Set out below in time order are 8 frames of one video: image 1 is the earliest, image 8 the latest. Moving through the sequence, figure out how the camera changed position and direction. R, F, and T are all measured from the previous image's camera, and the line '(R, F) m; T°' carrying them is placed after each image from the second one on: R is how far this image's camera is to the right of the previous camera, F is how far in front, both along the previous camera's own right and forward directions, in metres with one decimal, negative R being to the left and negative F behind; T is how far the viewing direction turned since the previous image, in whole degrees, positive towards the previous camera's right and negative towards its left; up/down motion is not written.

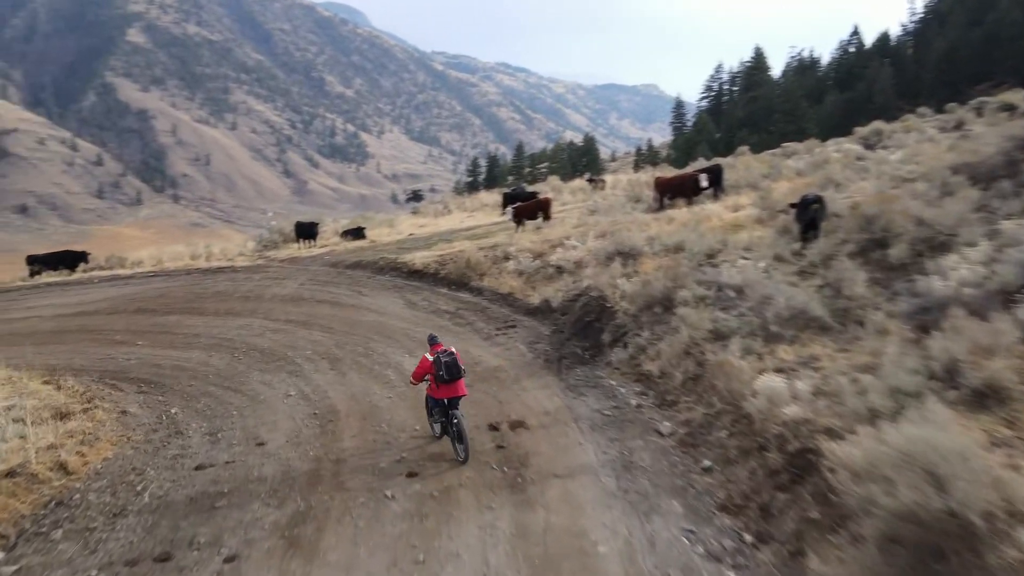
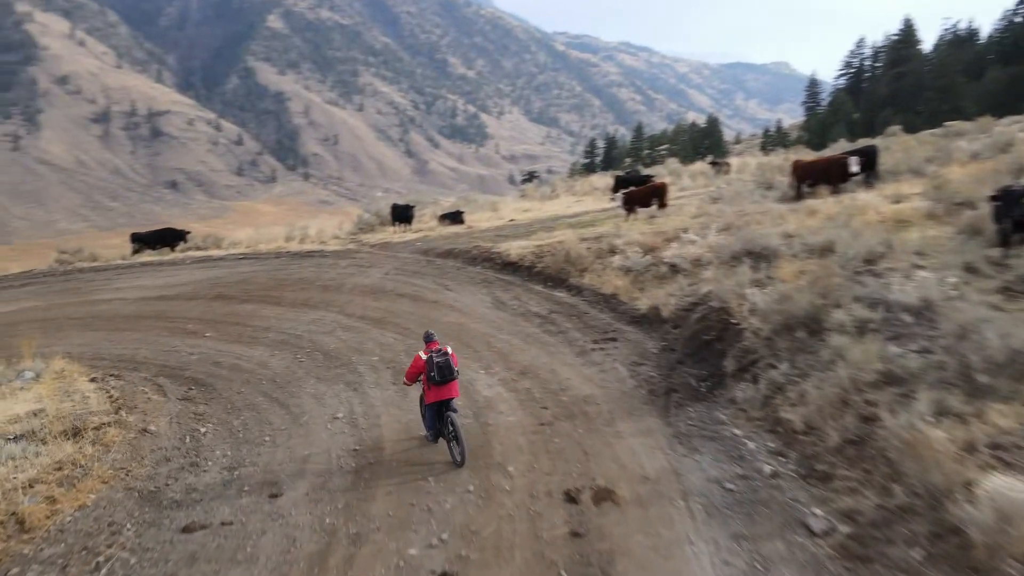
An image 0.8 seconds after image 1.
(+0.2, +2.2) m; -9°
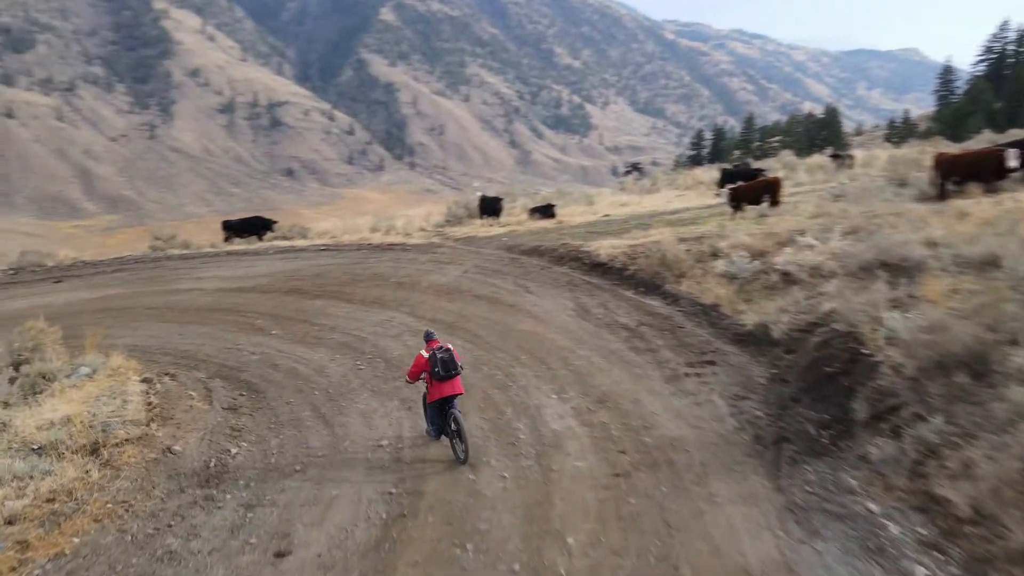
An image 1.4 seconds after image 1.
(+0.2, +1.5) m; -8°
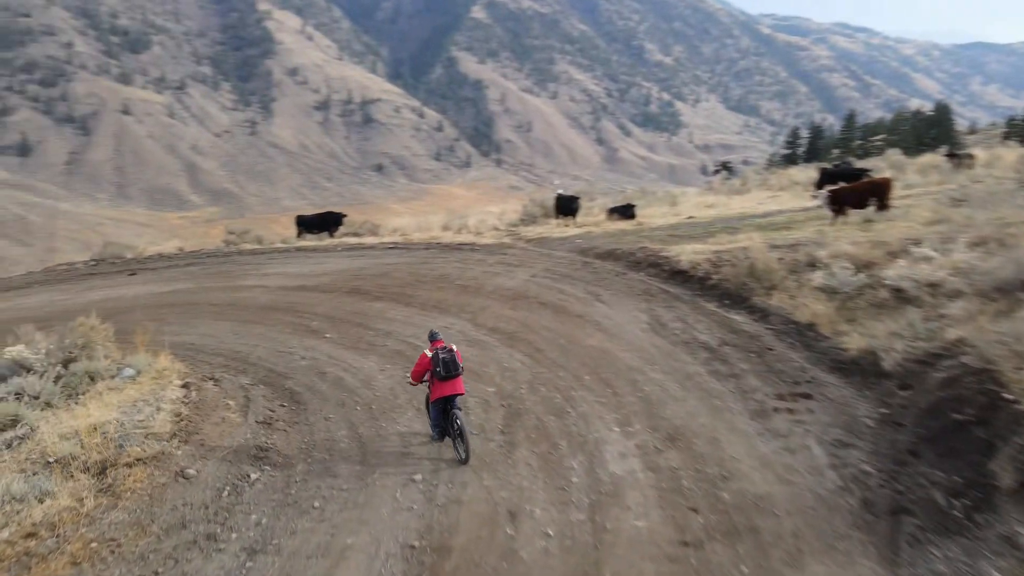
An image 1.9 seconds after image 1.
(+0.2, +1.1) m; -7°
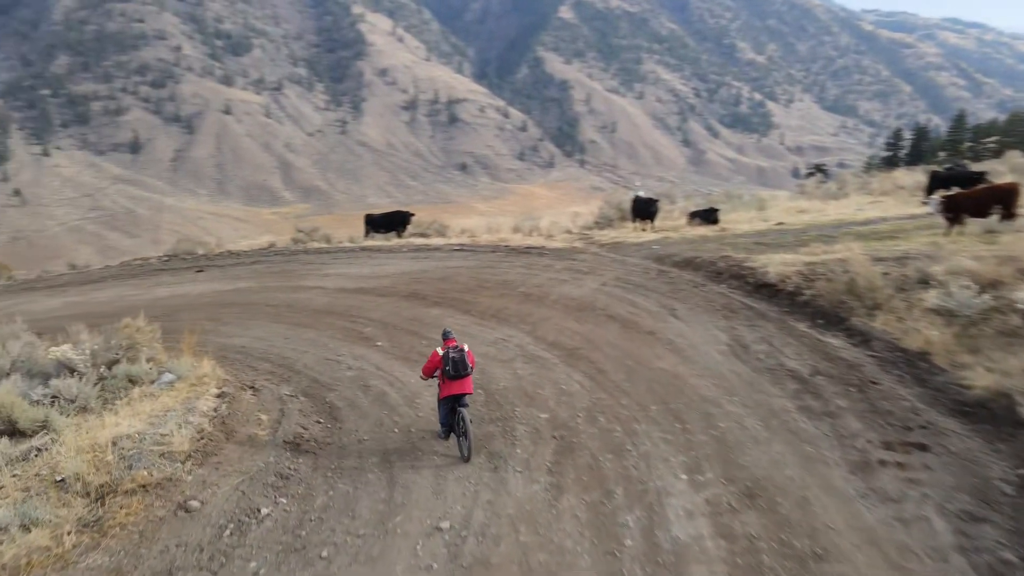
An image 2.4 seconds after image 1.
(+0.2, +1.1) m; -6°
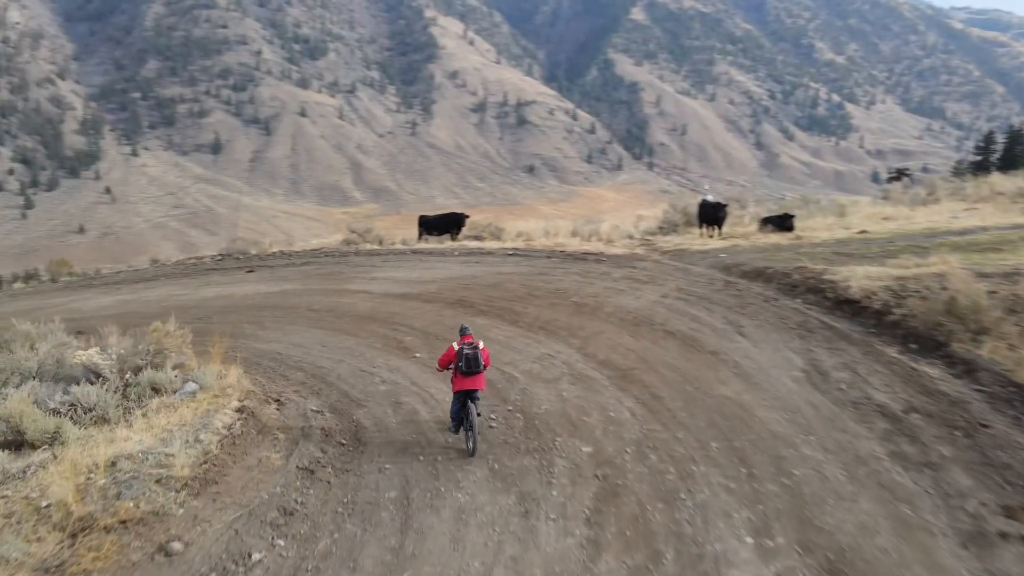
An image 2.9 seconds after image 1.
(+0.2, +1.0) m; -5°
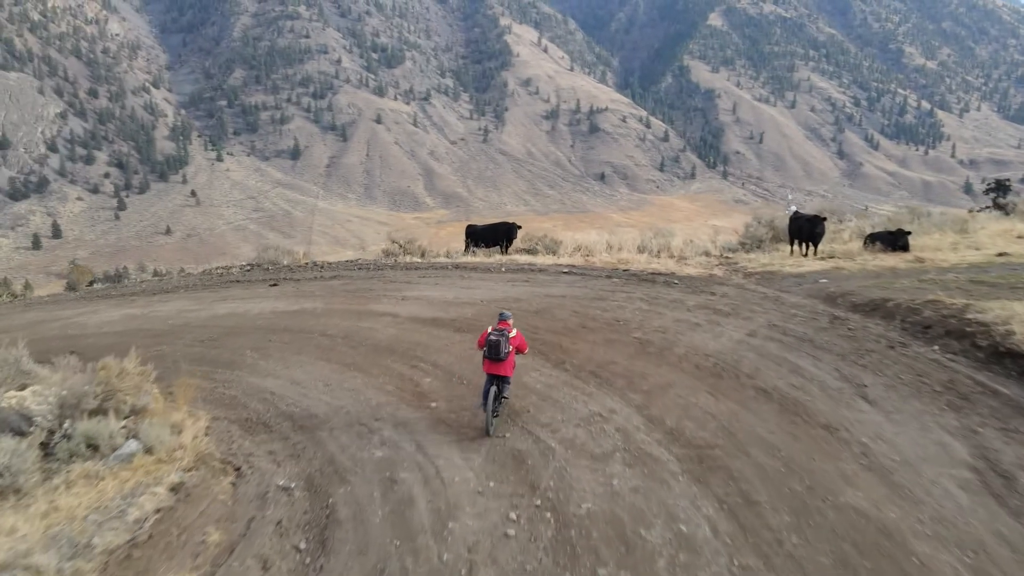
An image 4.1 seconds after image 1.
(+0.3, +2.5) m; -5°
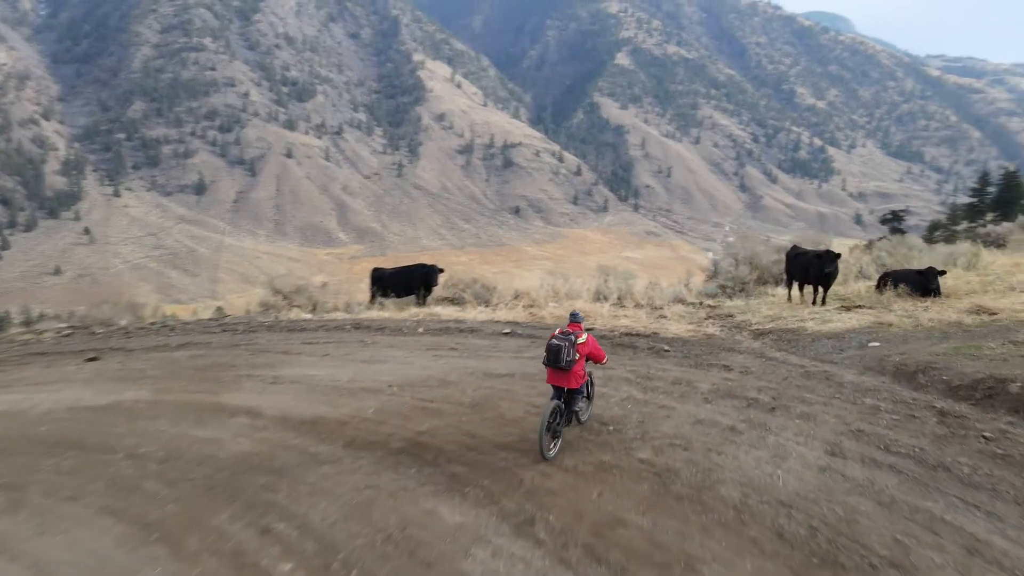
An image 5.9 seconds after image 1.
(-0.1, +4.3) m; +7°
